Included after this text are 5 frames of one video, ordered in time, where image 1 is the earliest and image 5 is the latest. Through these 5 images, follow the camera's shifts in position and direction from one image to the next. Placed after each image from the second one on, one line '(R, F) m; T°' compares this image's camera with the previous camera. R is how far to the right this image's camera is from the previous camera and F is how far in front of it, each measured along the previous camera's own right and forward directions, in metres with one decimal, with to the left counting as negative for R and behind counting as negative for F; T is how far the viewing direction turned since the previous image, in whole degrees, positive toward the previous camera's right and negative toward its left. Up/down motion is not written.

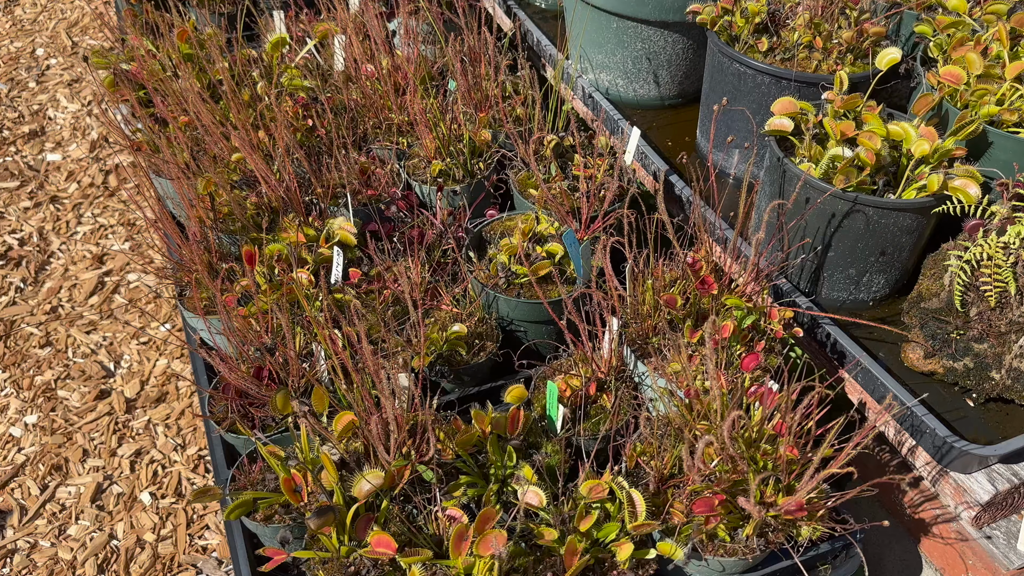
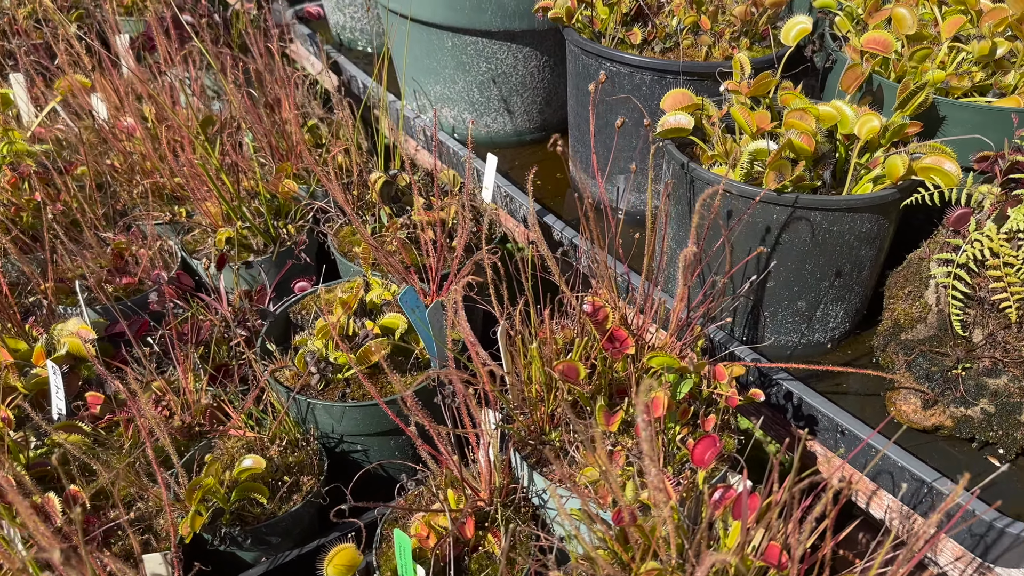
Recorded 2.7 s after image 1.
(+0.2, +0.9) m; +8°
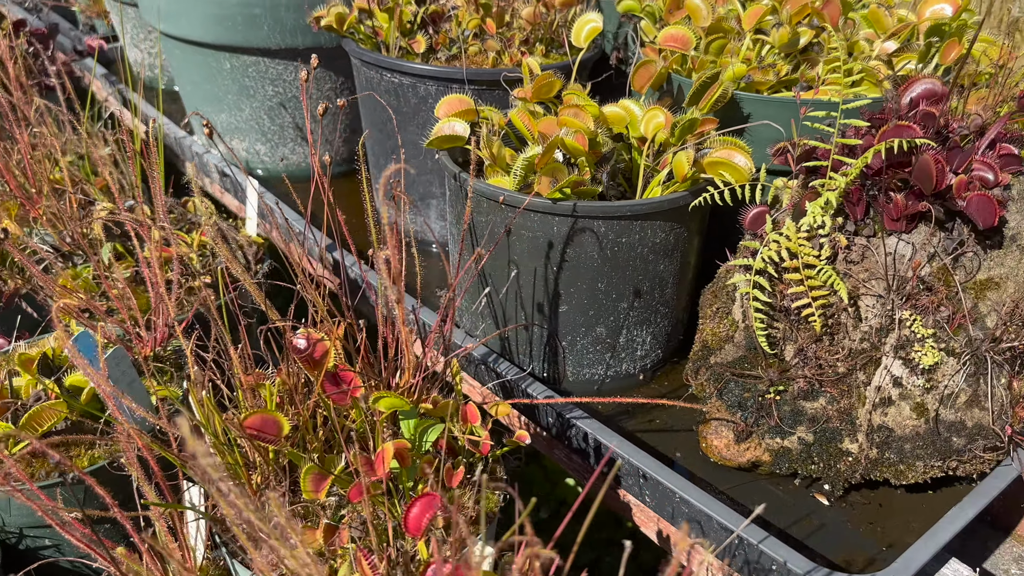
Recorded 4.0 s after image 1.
(+0.4, +0.3) m; +5°
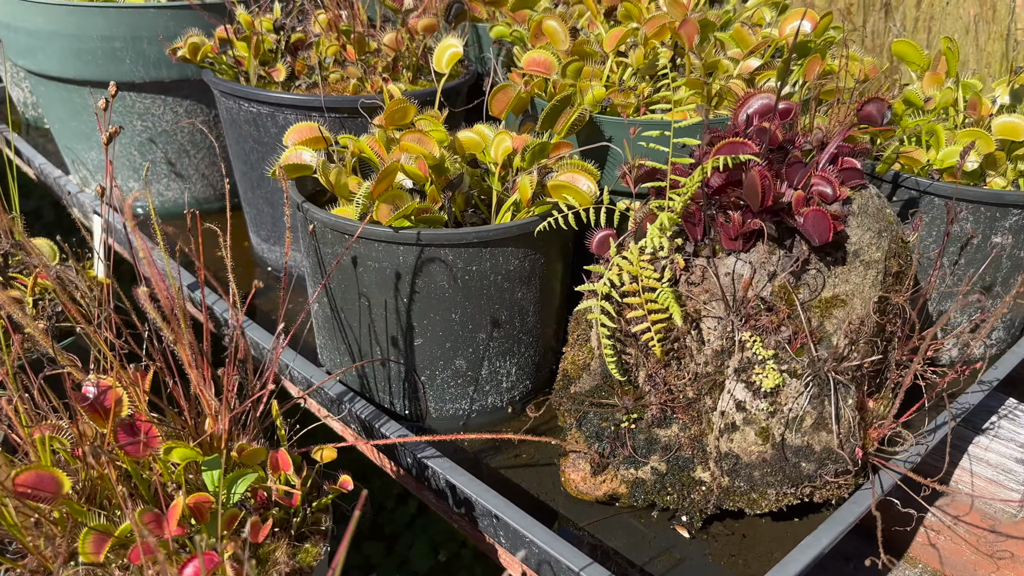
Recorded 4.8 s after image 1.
(+0.2, +0.1) m; +2°
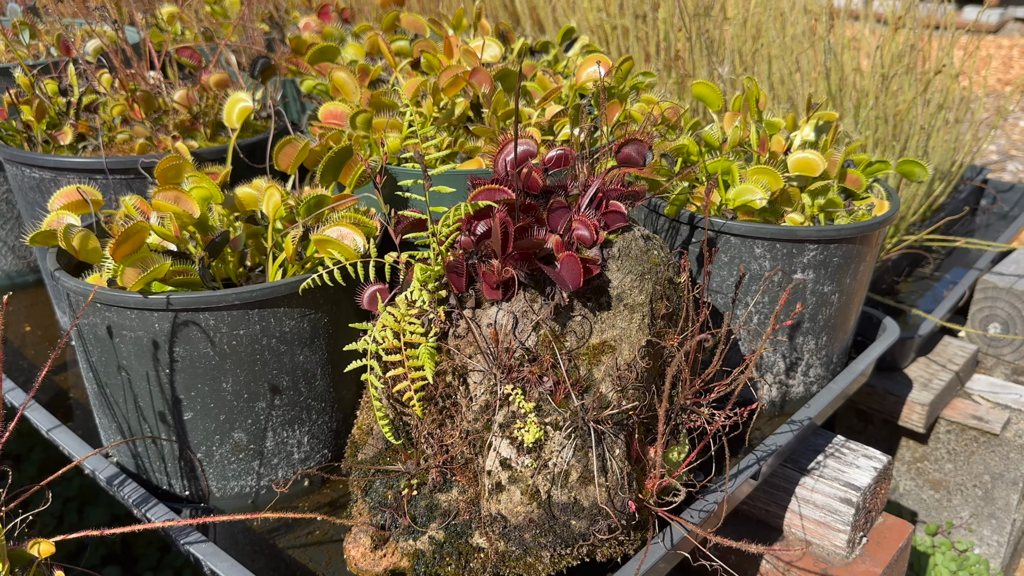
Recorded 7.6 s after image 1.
(+0.3, +0.1) m; +4°
